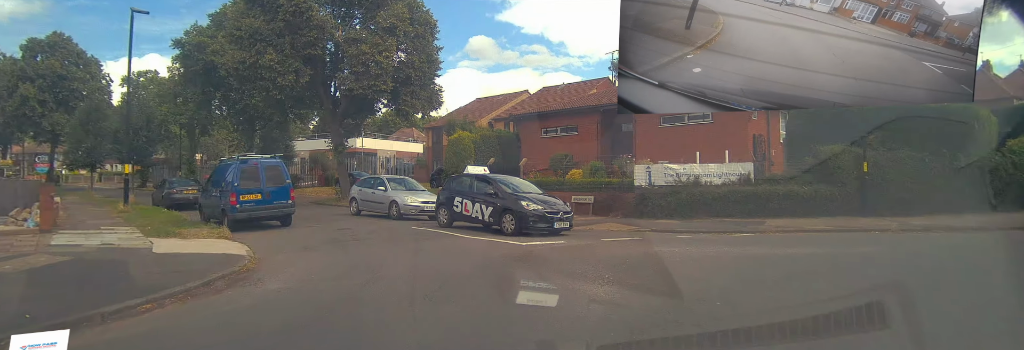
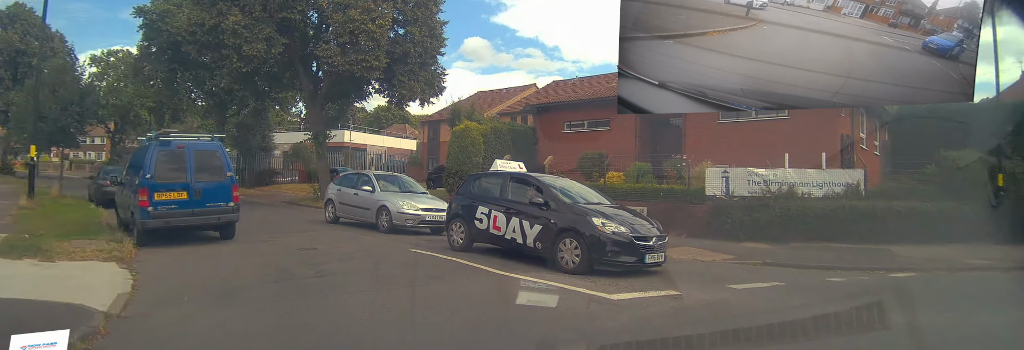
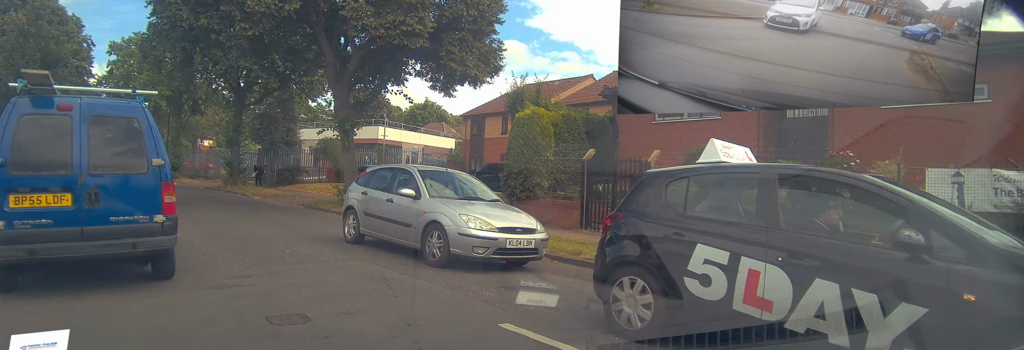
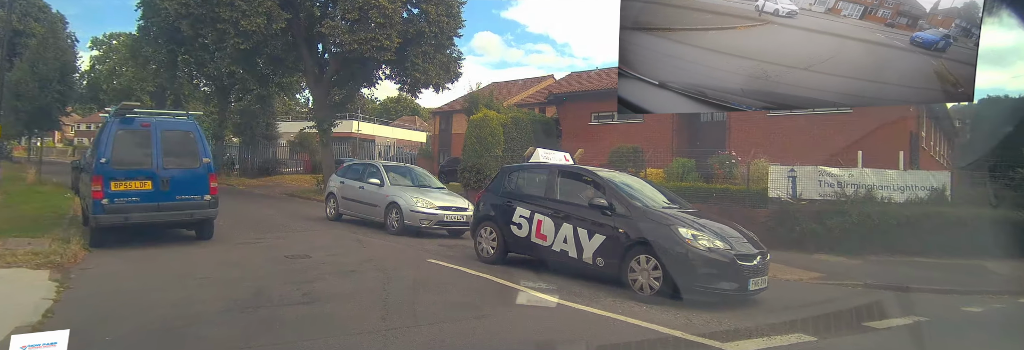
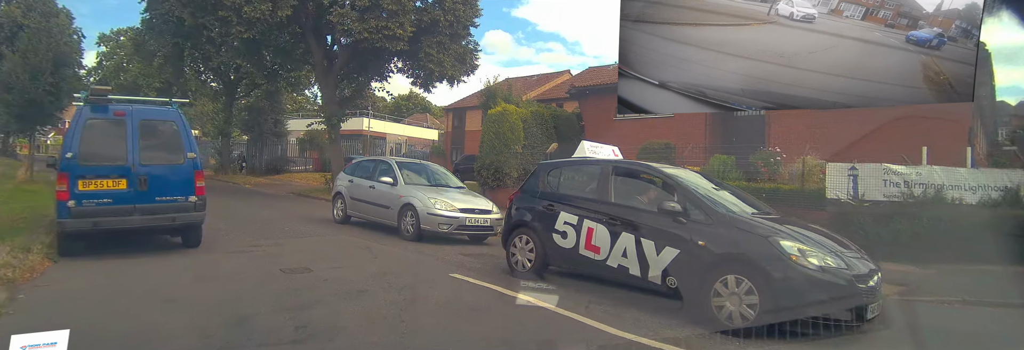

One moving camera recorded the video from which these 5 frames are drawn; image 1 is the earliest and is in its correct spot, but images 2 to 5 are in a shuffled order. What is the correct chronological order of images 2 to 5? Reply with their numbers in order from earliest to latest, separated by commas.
2, 4, 5, 3
